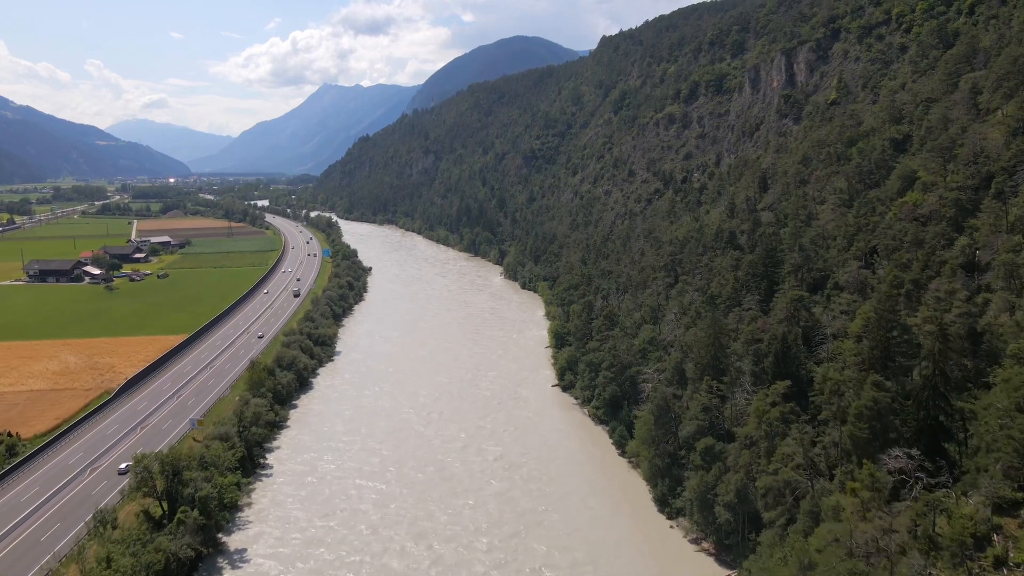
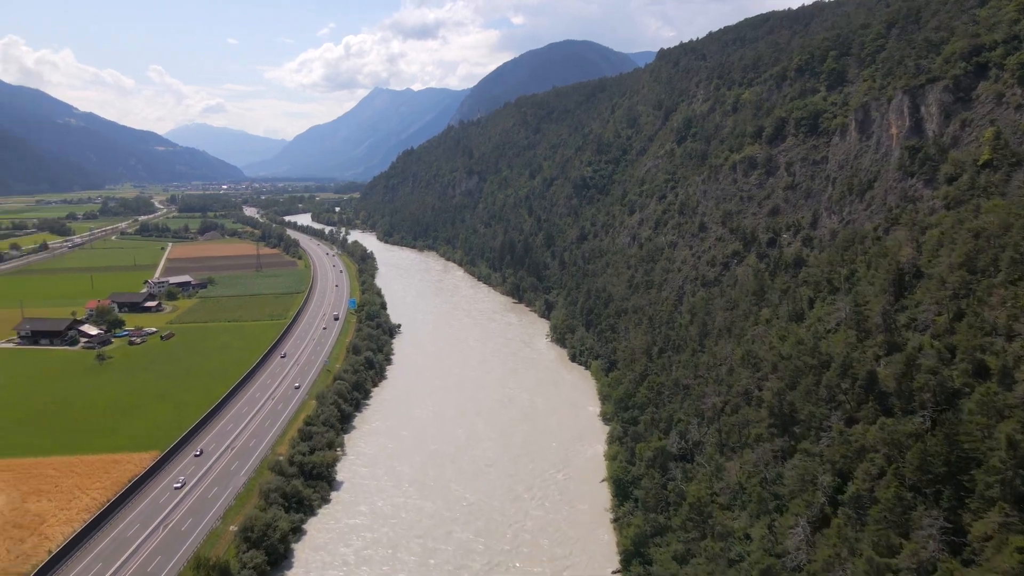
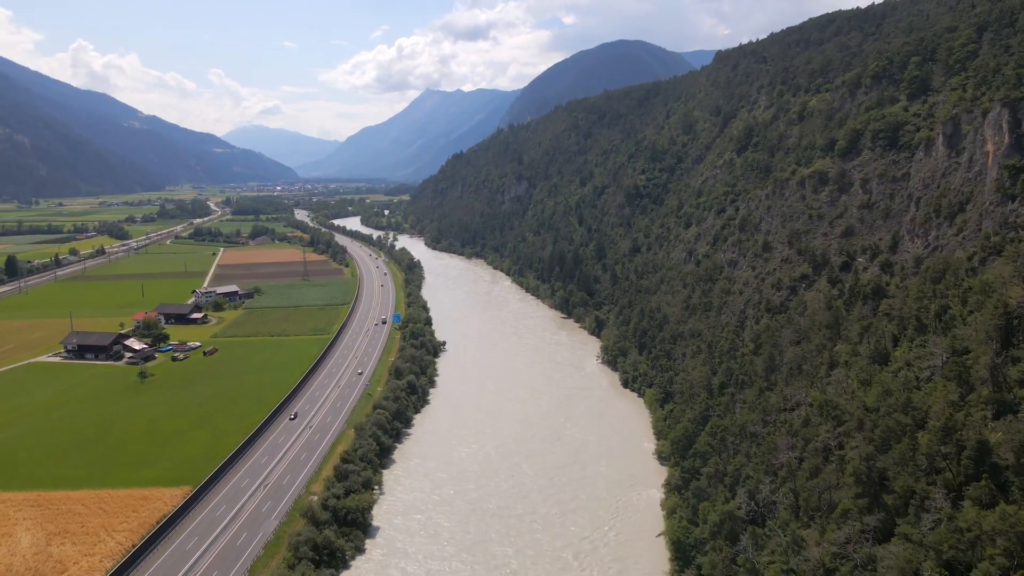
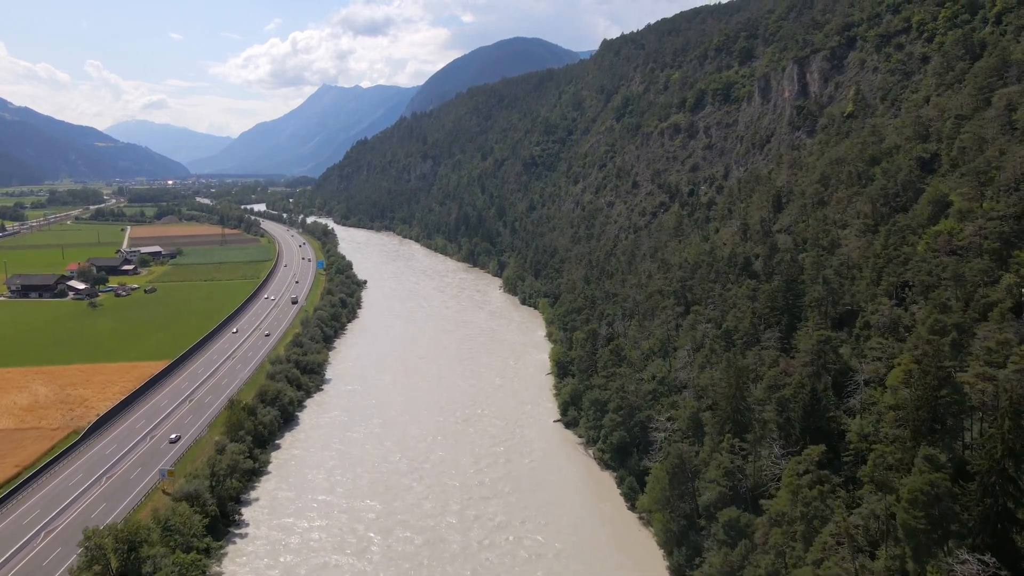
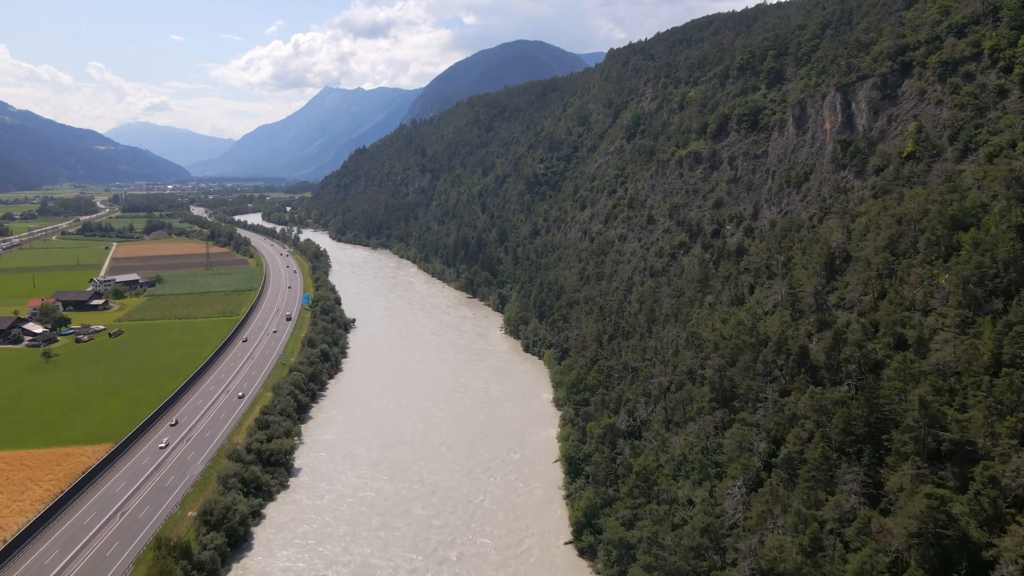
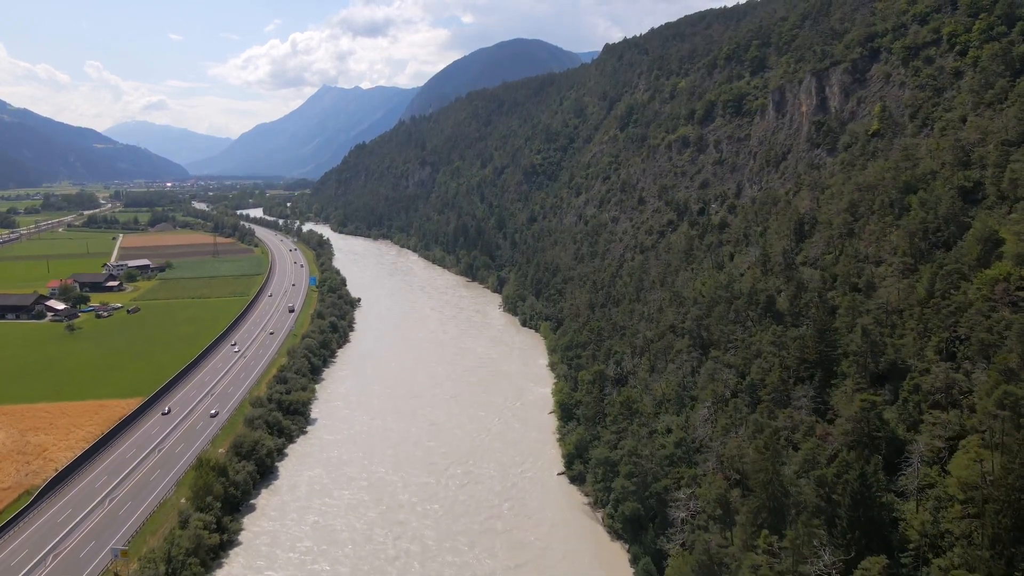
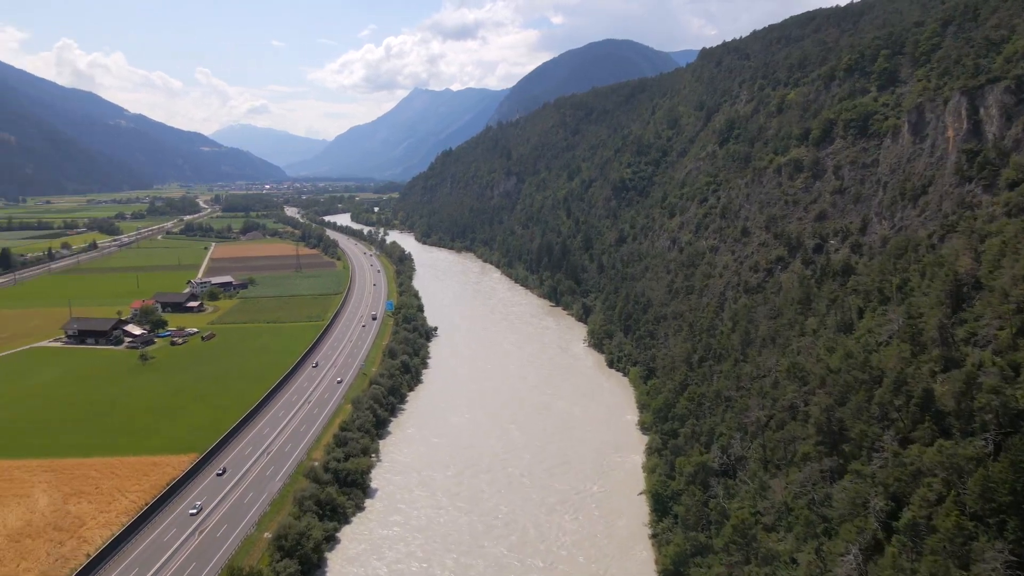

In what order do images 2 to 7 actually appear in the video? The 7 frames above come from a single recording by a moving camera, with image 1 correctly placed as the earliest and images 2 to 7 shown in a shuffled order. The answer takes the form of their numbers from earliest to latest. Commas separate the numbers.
4, 6, 5, 2, 7, 3
